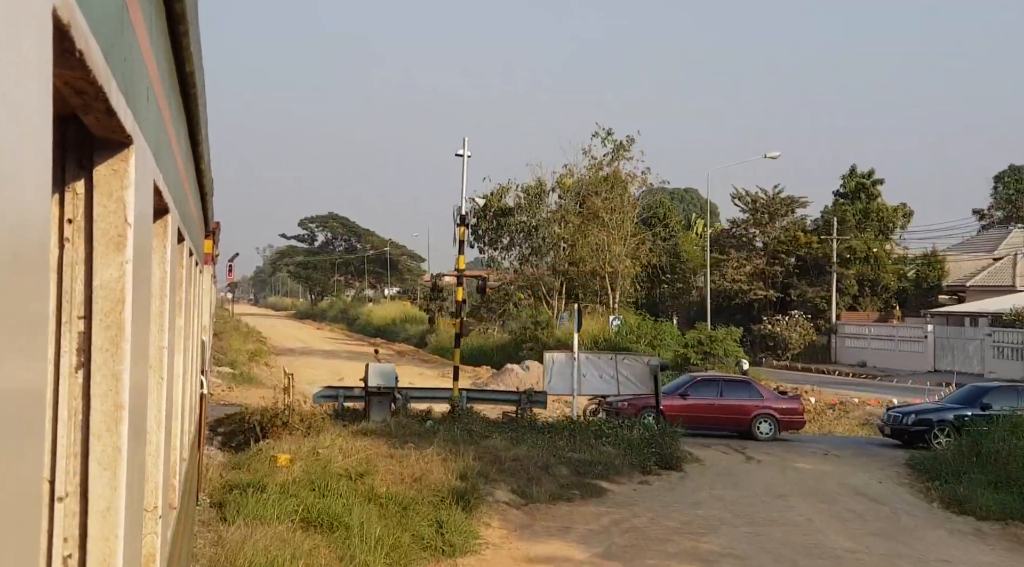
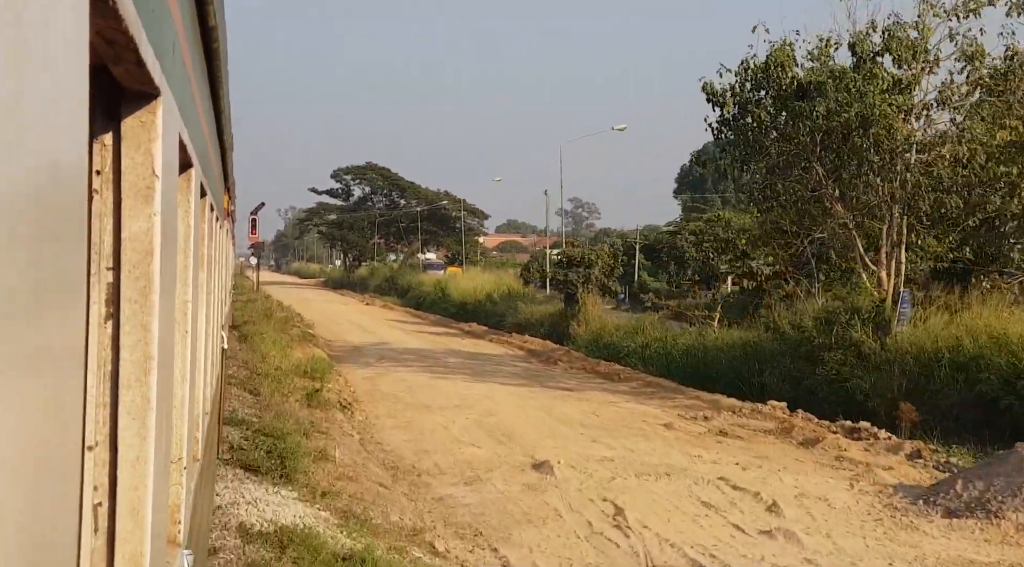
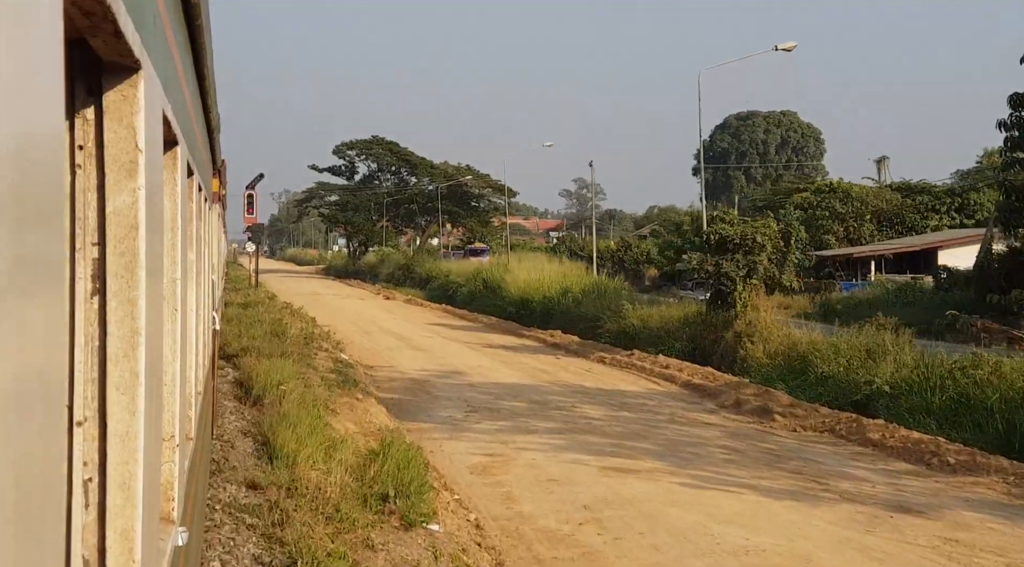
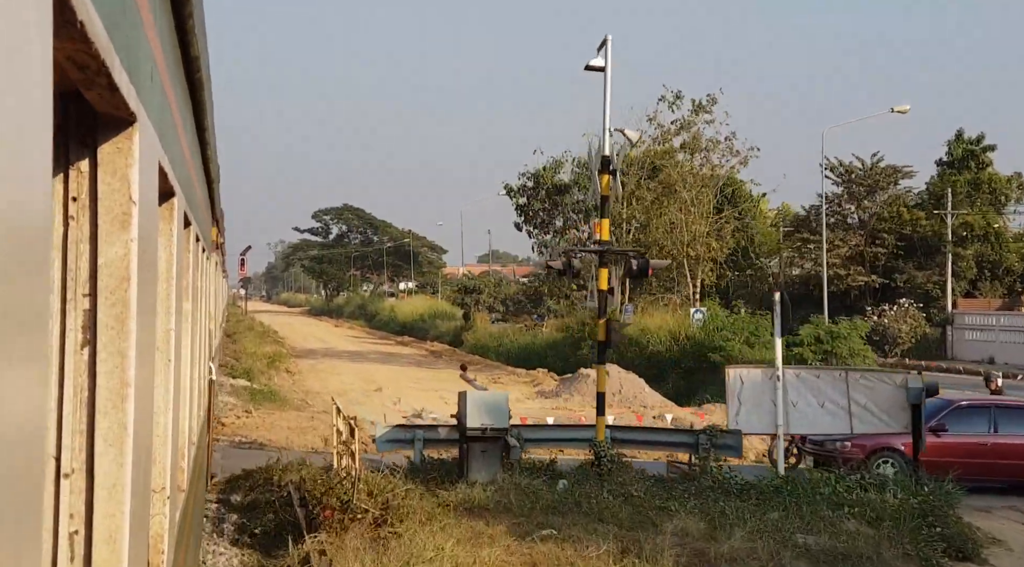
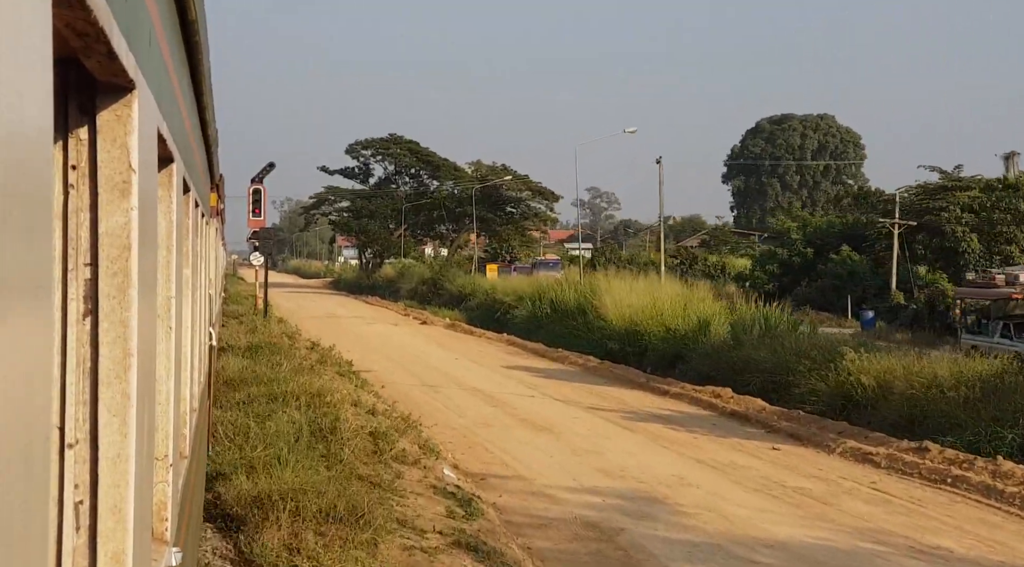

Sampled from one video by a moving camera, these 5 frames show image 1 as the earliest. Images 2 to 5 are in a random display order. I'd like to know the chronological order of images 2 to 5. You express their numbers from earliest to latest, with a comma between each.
4, 2, 3, 5
